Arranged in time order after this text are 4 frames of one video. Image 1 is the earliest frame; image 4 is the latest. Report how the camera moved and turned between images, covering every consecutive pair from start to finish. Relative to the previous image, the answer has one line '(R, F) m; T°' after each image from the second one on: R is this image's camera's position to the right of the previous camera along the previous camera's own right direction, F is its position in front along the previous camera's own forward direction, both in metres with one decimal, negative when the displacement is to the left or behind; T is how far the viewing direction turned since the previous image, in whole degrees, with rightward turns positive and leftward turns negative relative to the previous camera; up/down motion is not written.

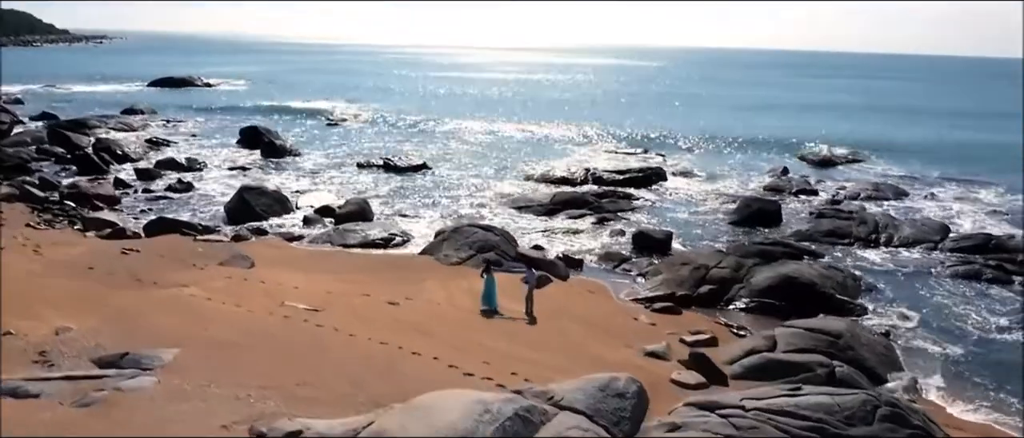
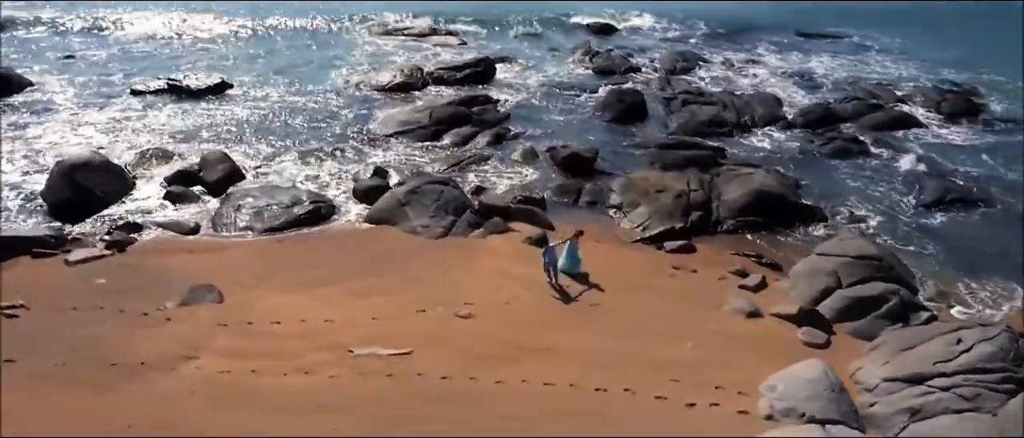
(-5.7, +3.1) m; +25°
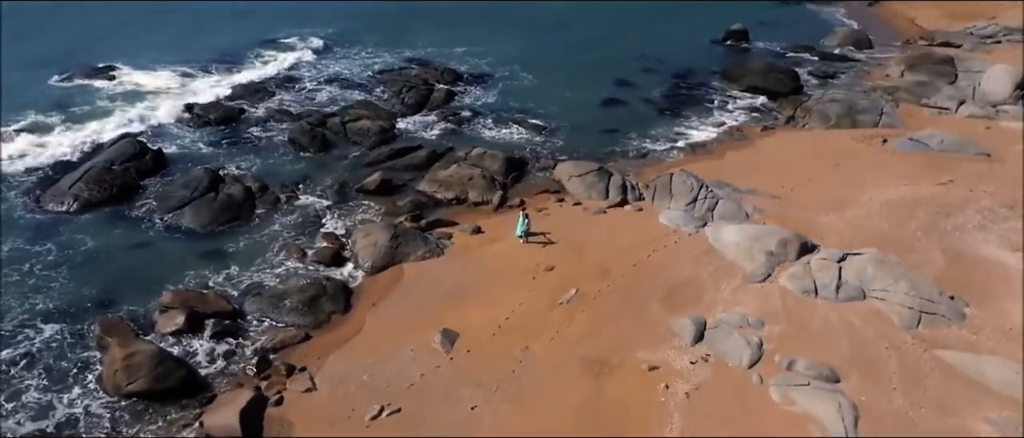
(-16.0, -0.3) m; +51°
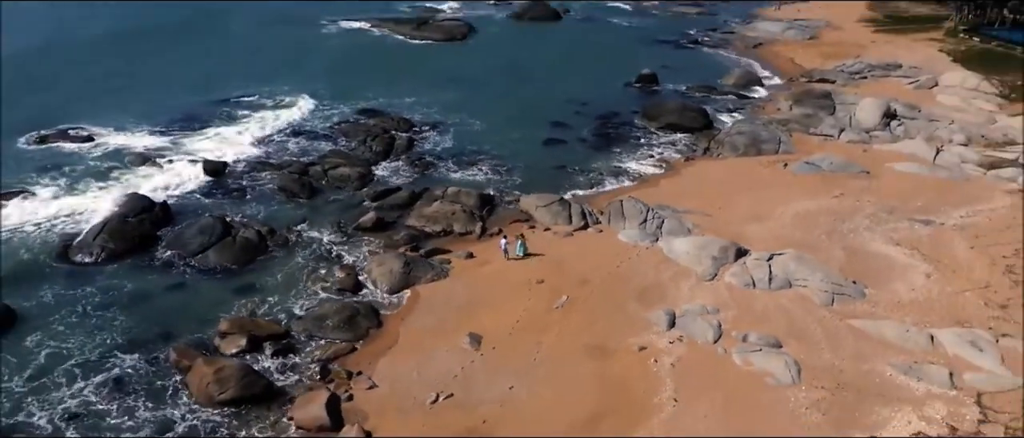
(-2.9, -4.1) m; +7°
